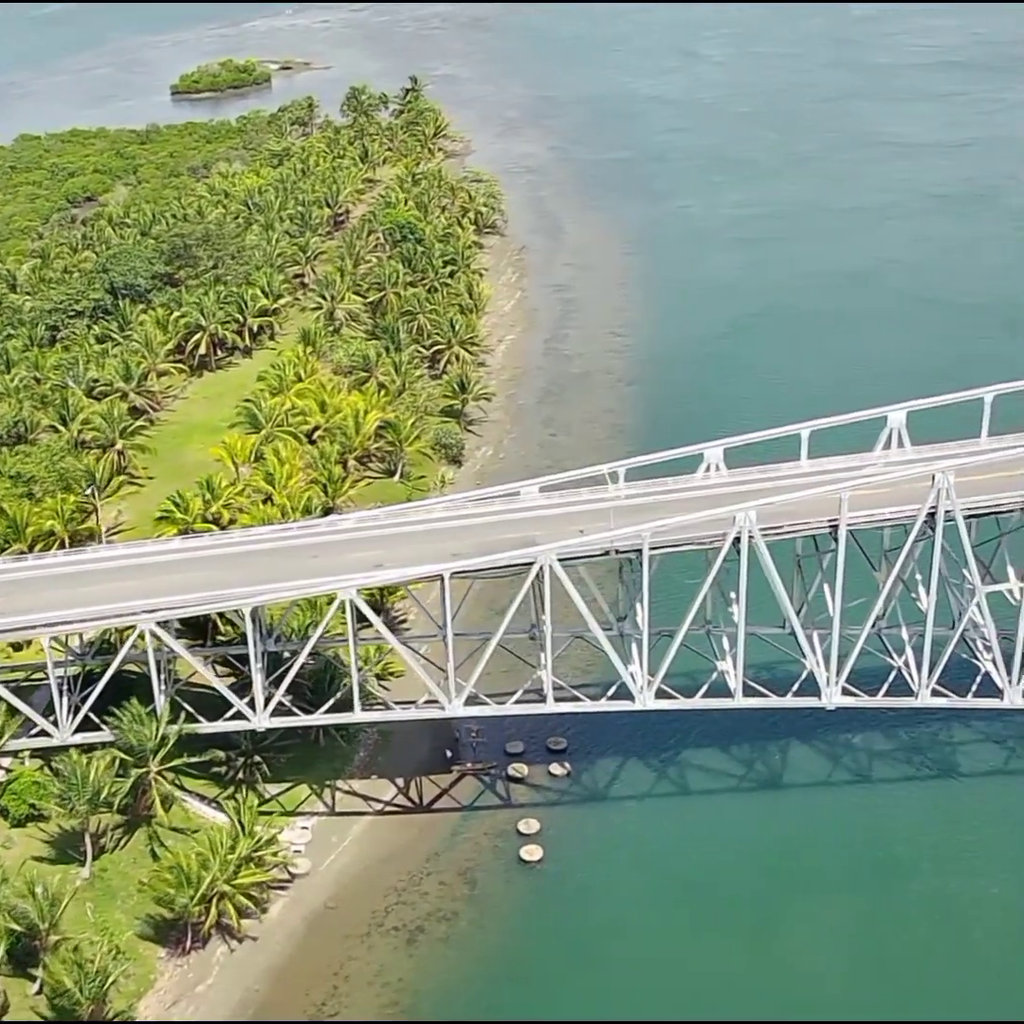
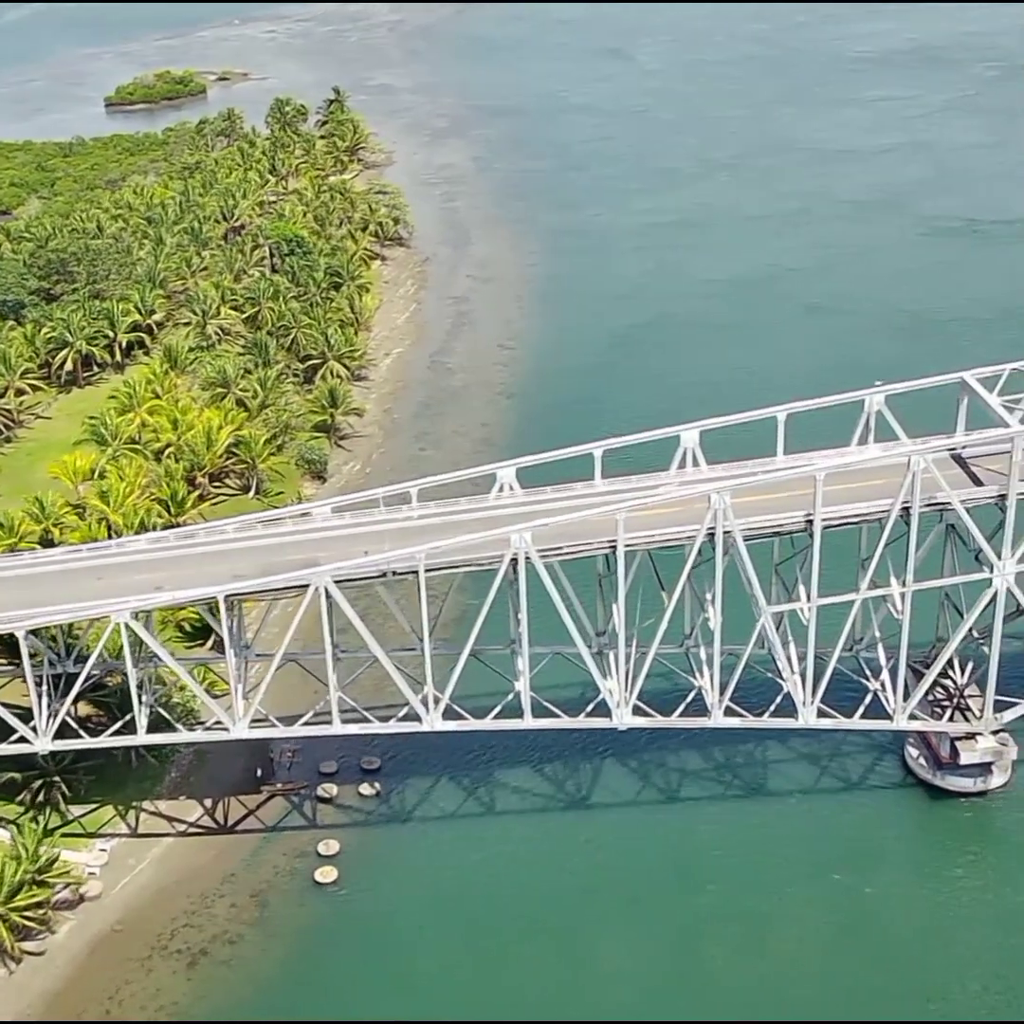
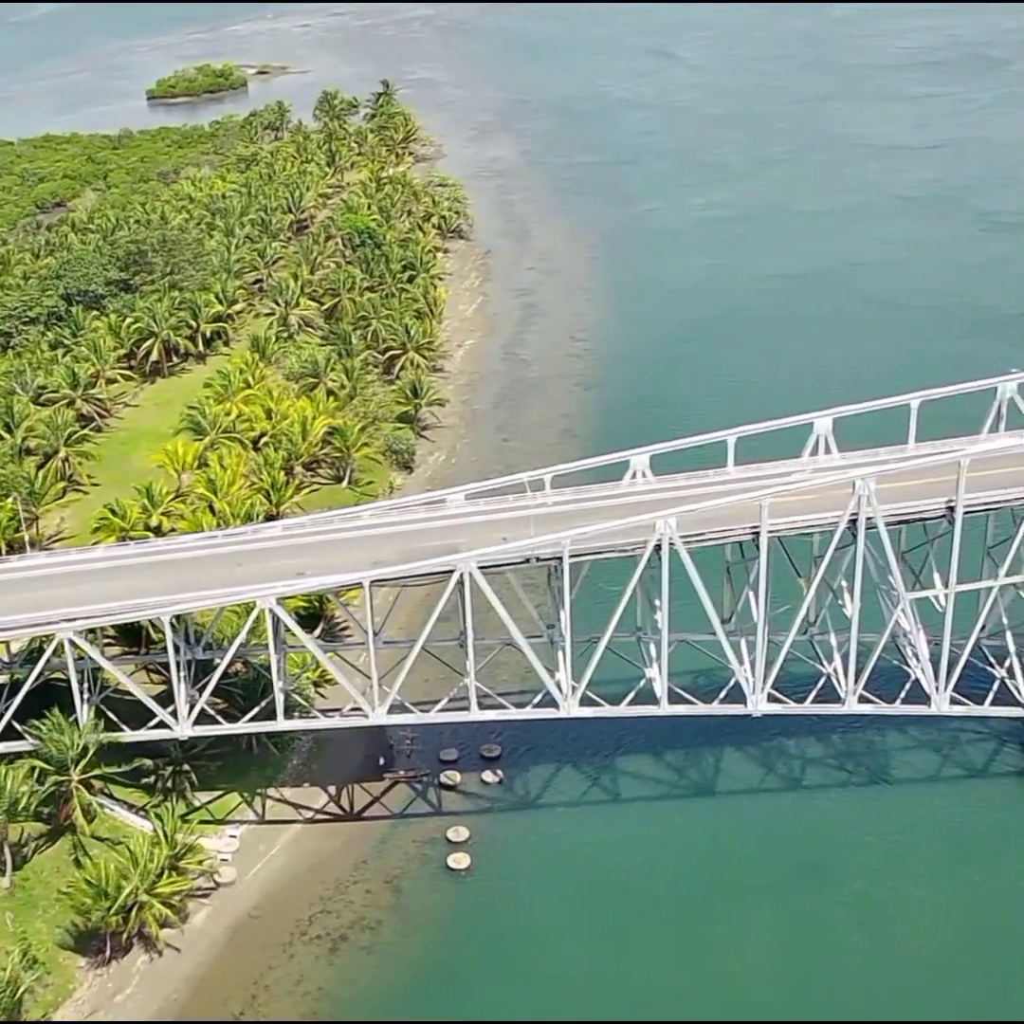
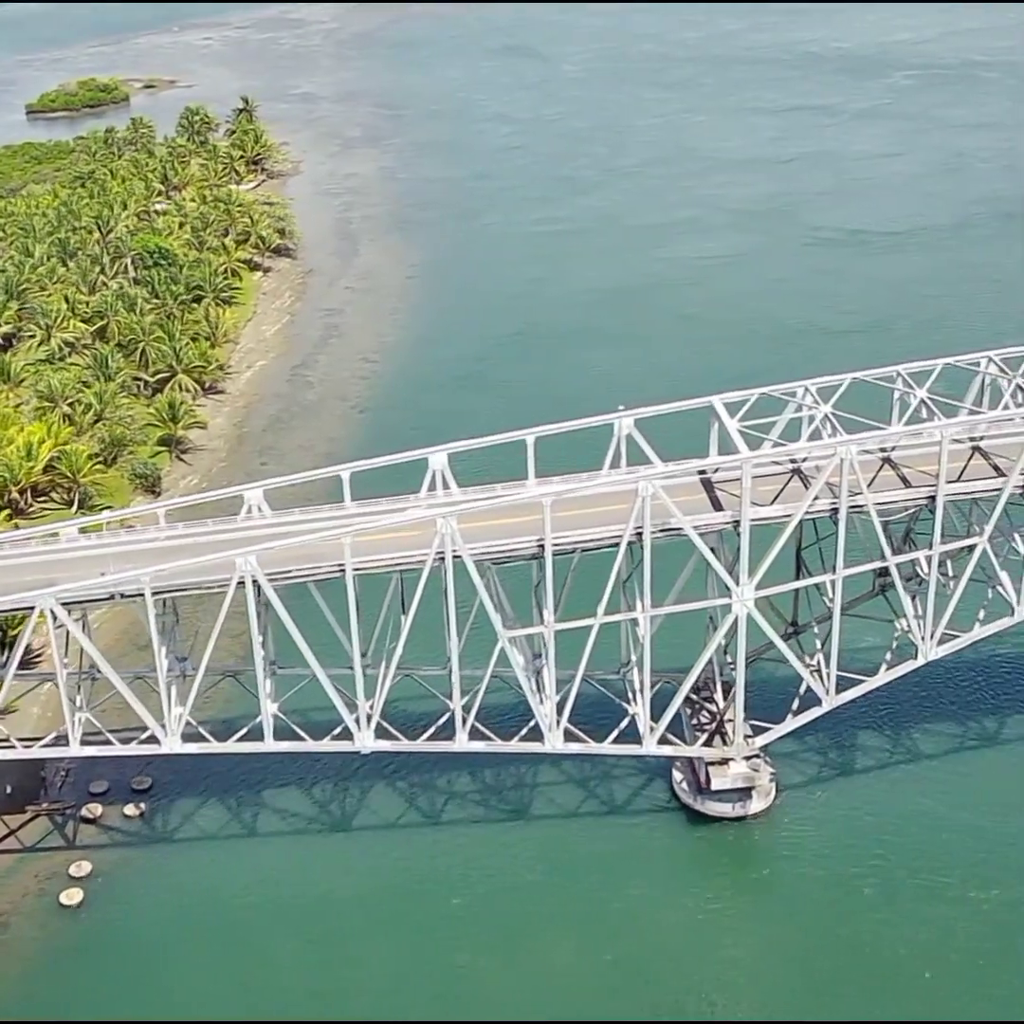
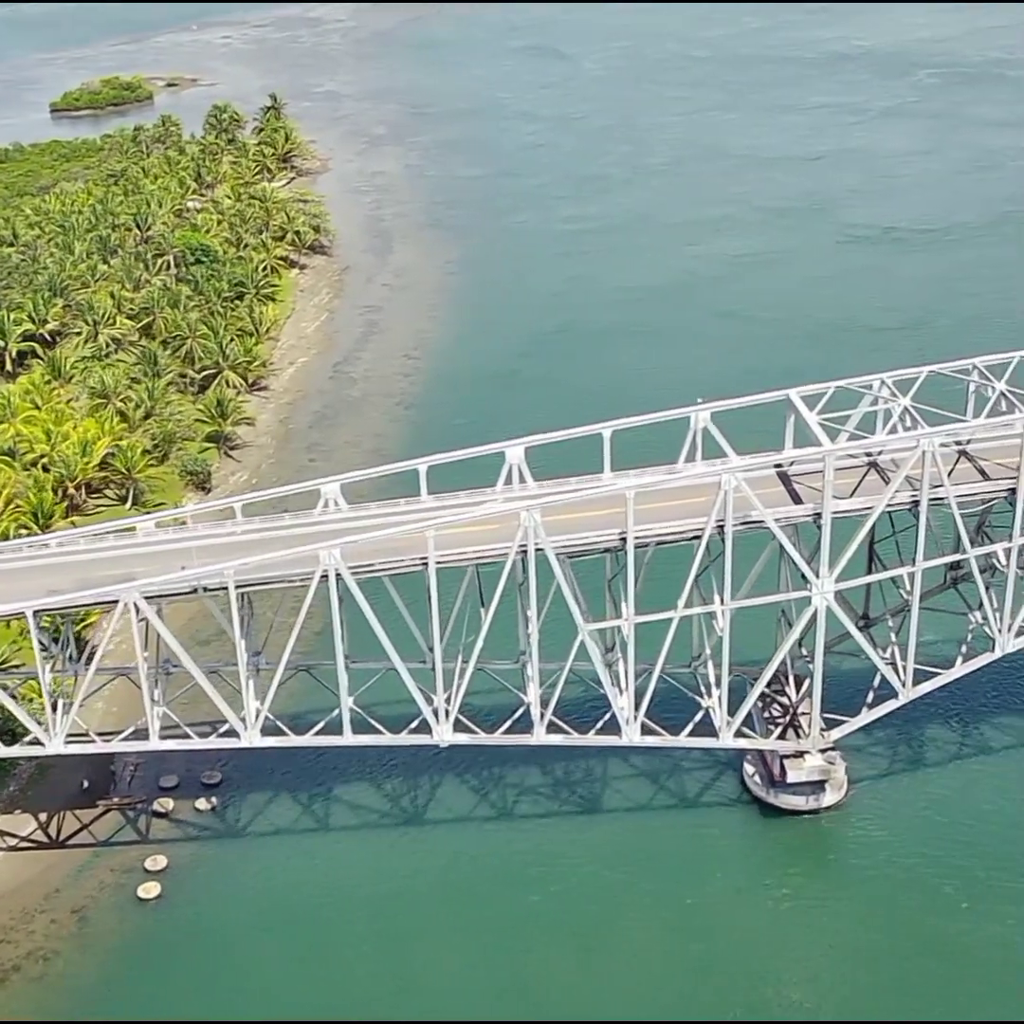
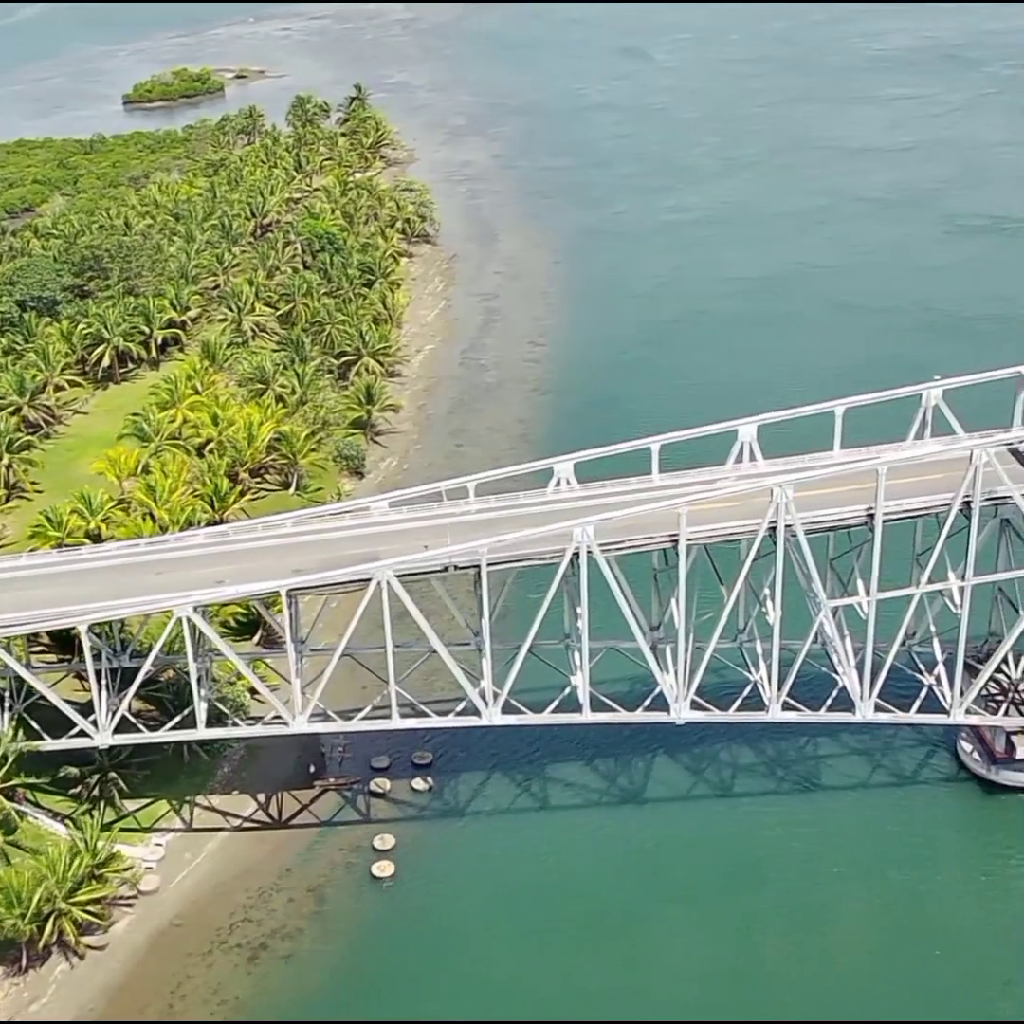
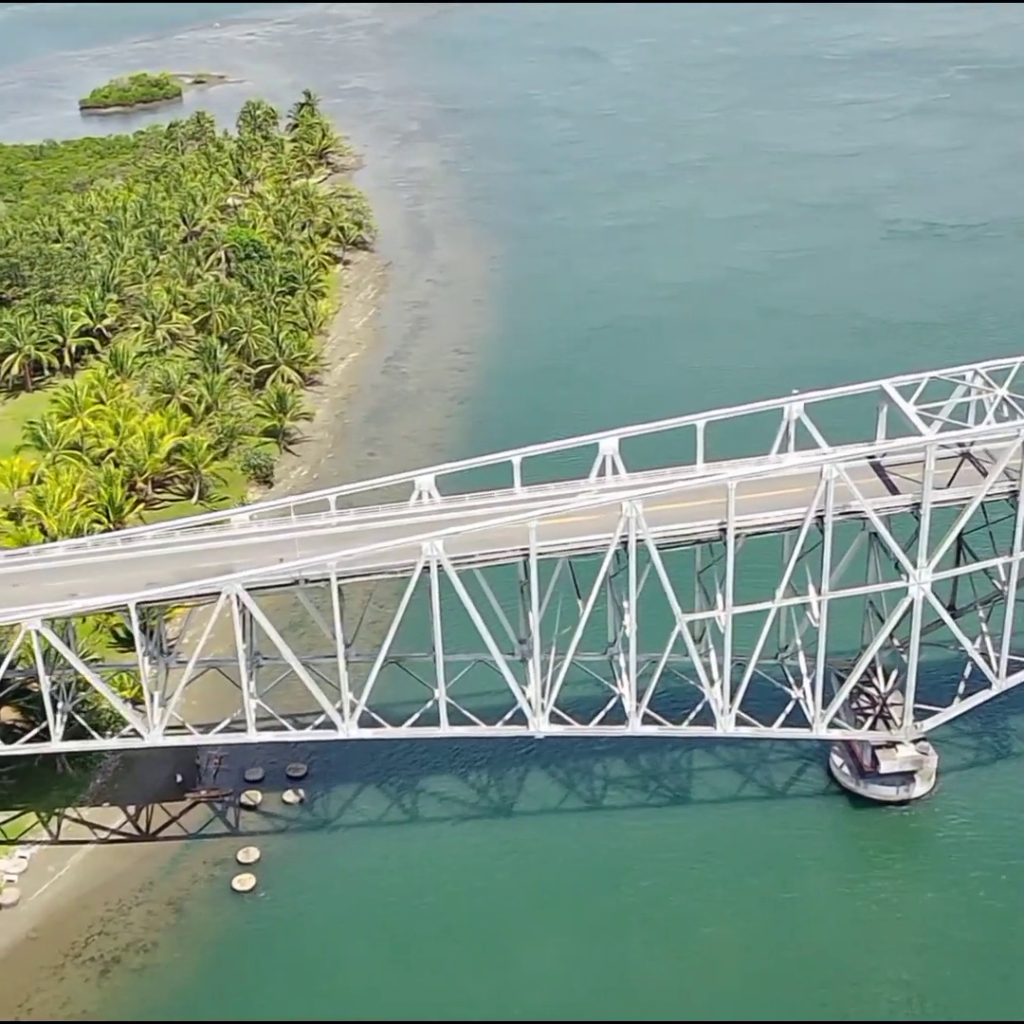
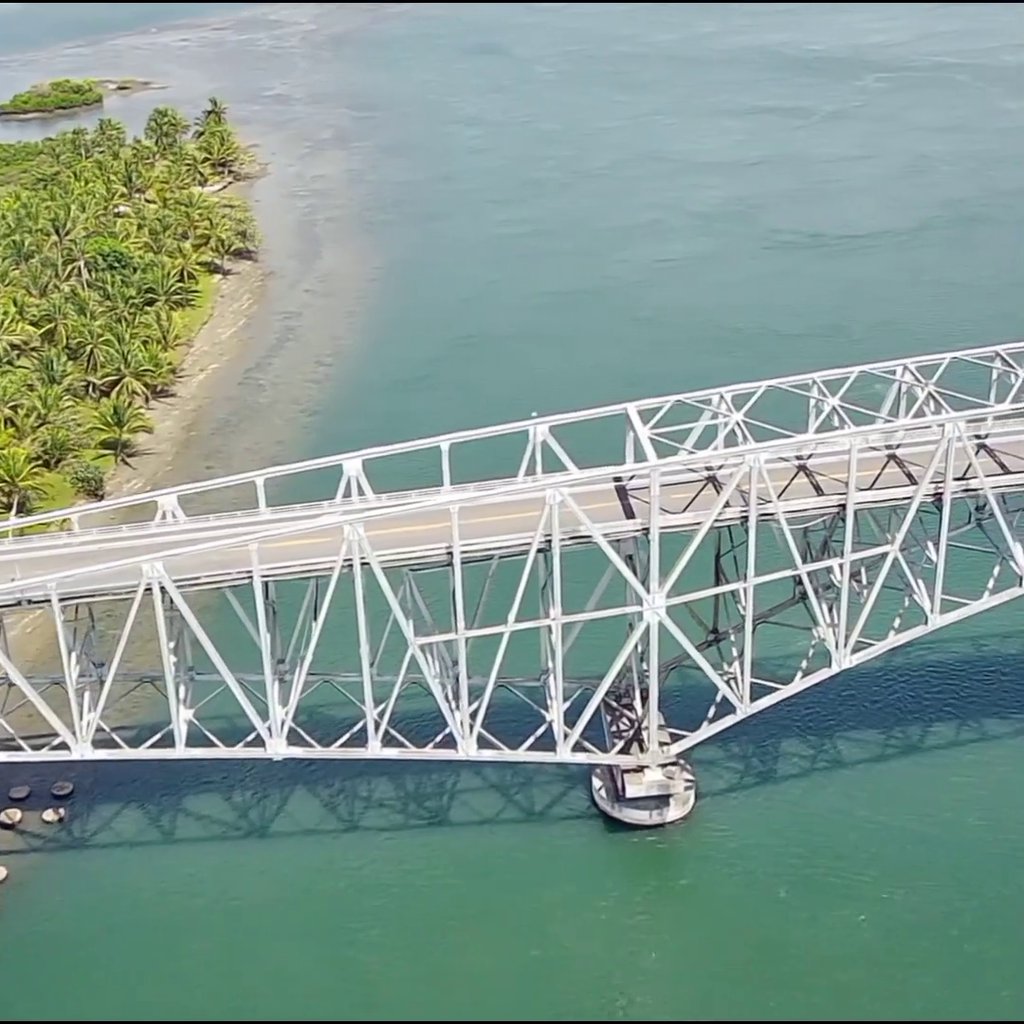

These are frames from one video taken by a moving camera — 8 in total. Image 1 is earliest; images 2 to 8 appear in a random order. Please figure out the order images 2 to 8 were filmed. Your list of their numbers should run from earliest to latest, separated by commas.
3, 6, 2, 7, 5, 4, 8
